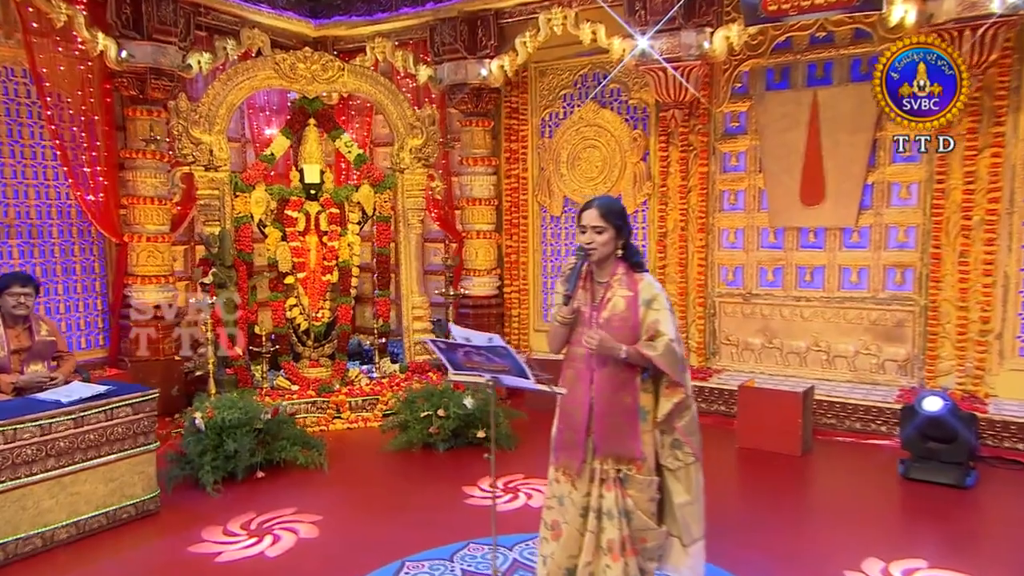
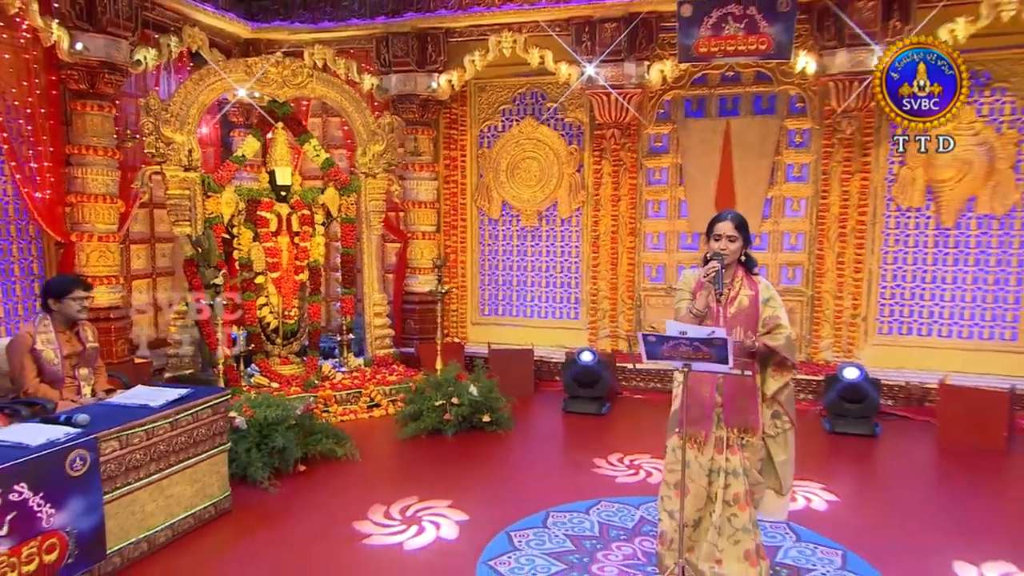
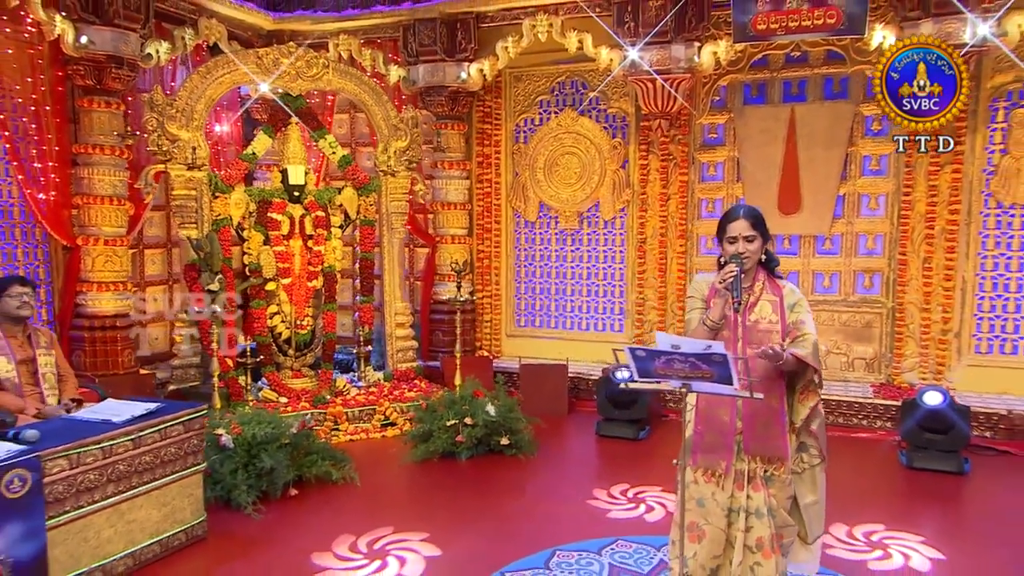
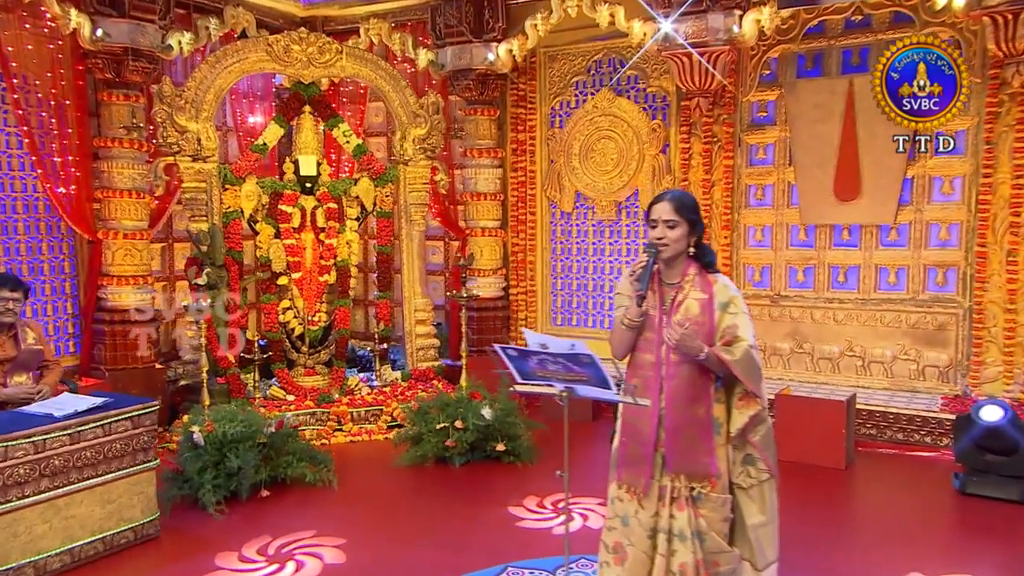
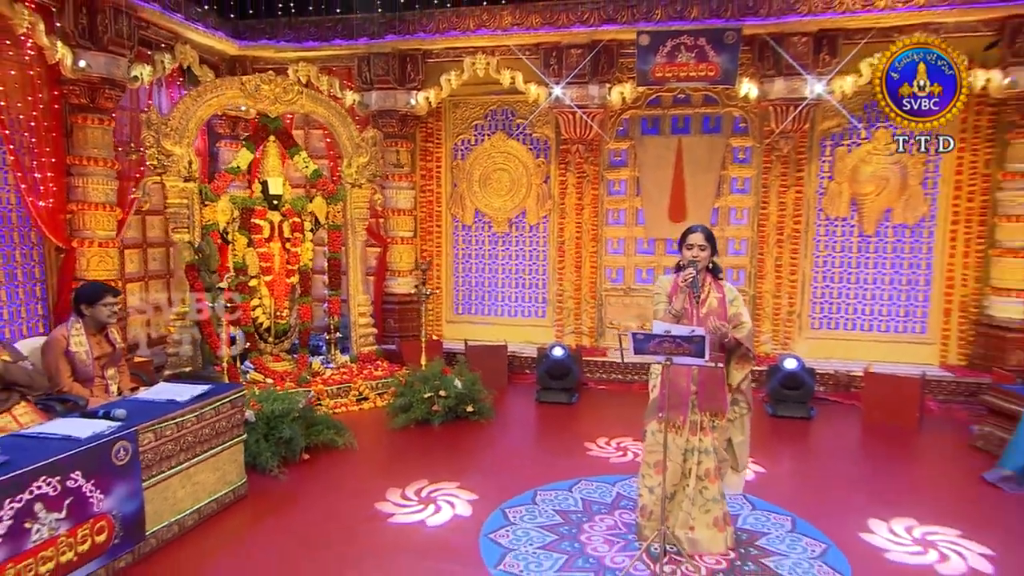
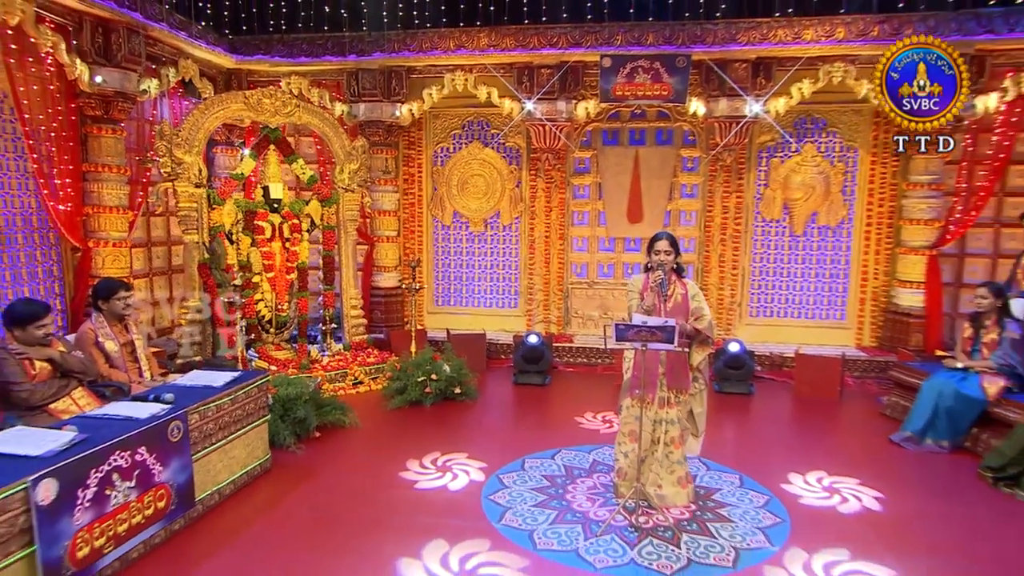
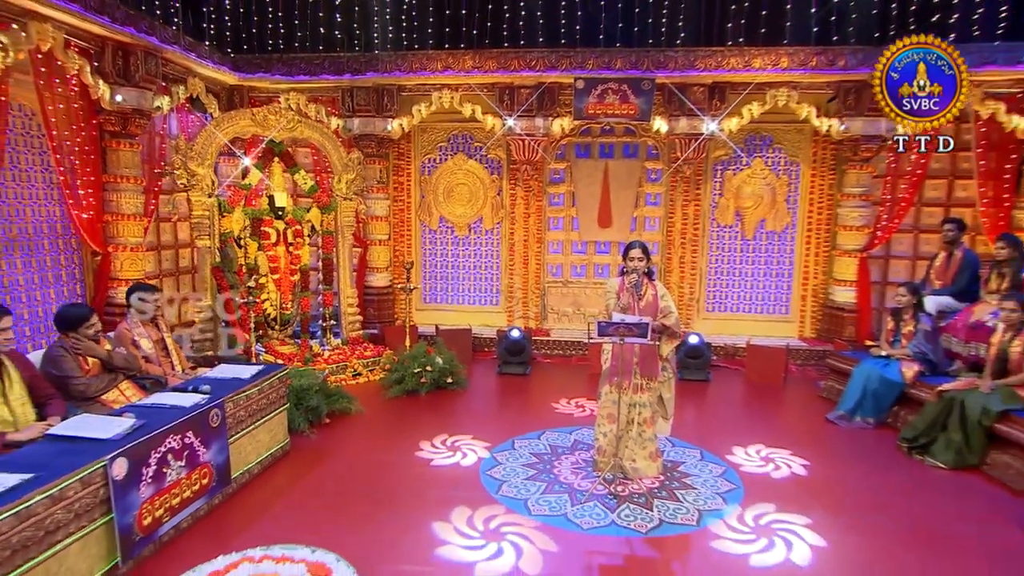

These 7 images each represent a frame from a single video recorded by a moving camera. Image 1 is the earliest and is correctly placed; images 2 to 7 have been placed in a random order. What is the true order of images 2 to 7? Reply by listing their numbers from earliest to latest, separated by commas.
4, 3, 2, 5, 6, 7
